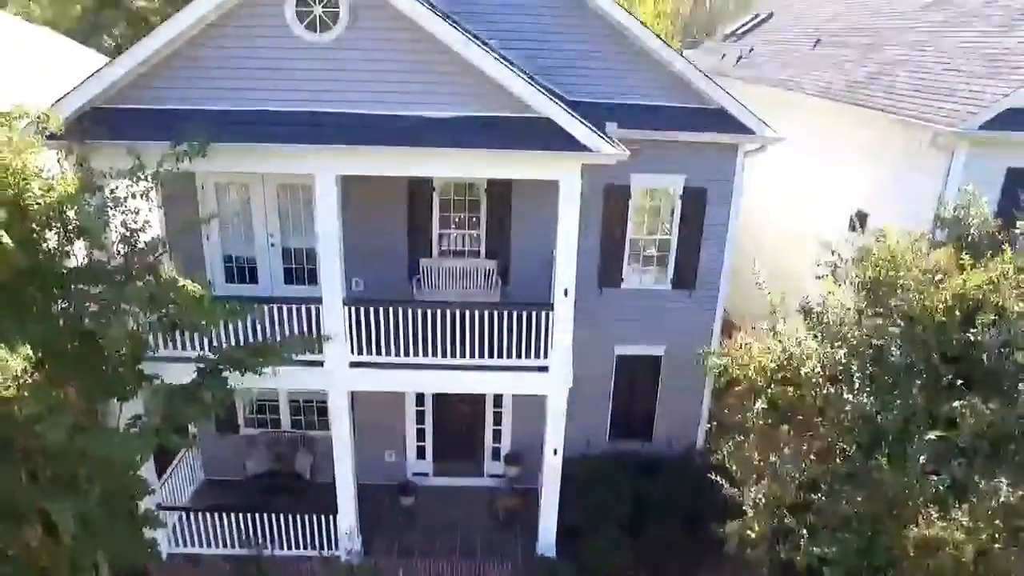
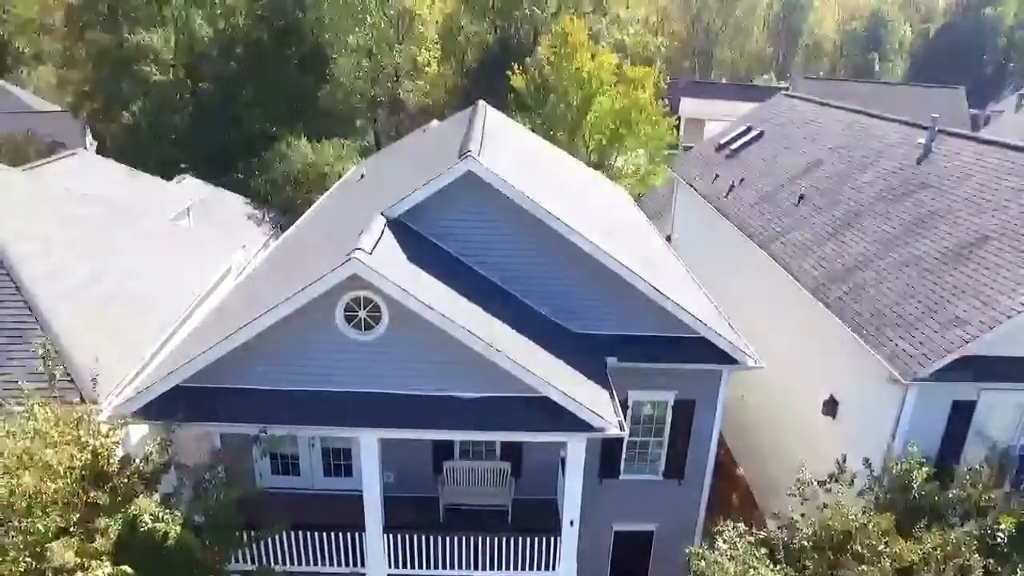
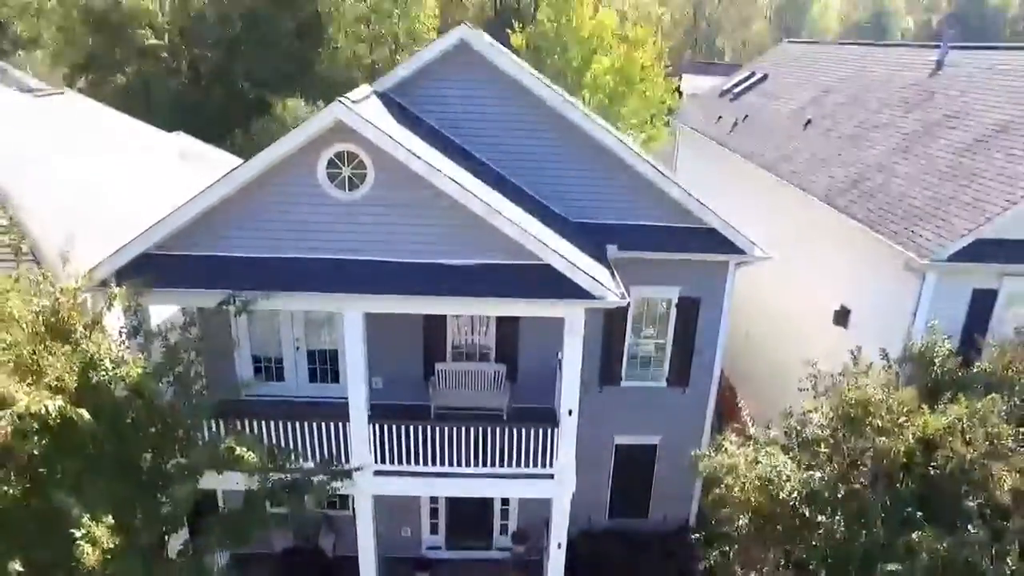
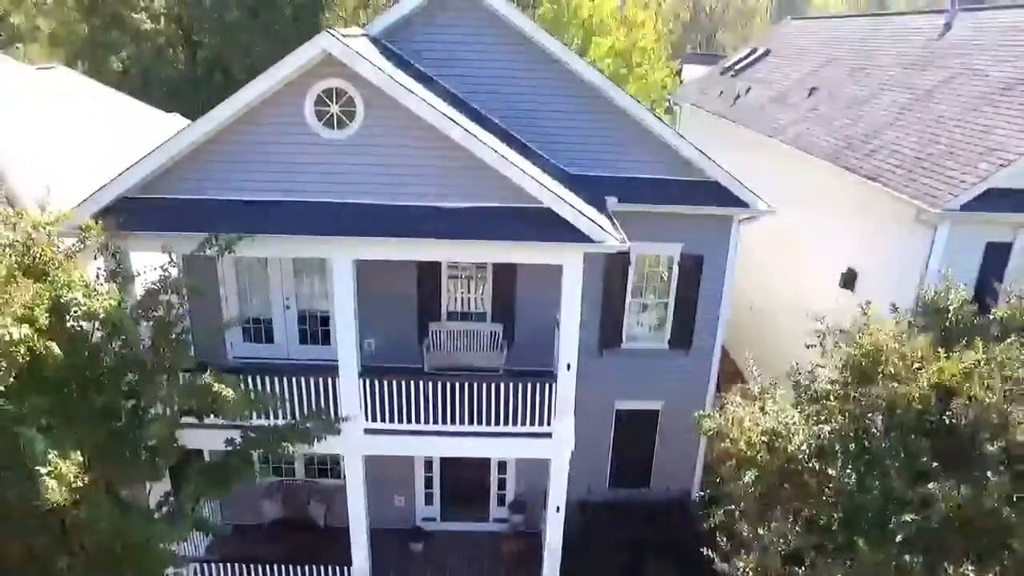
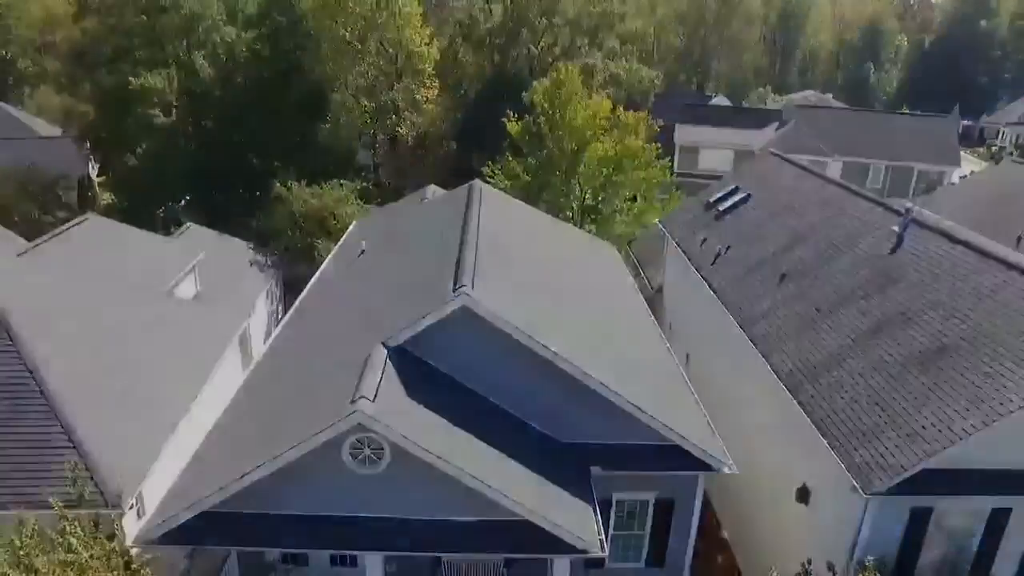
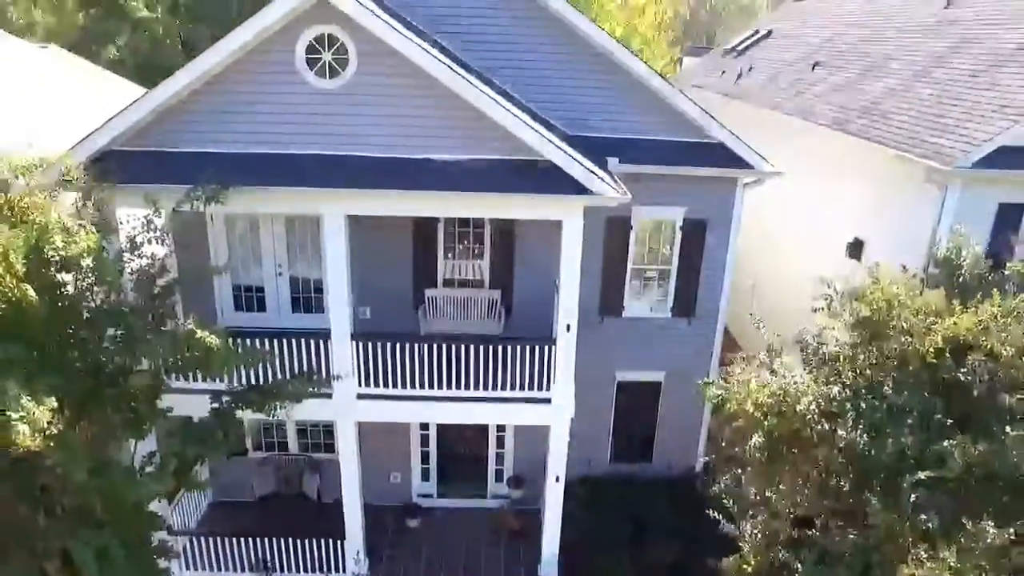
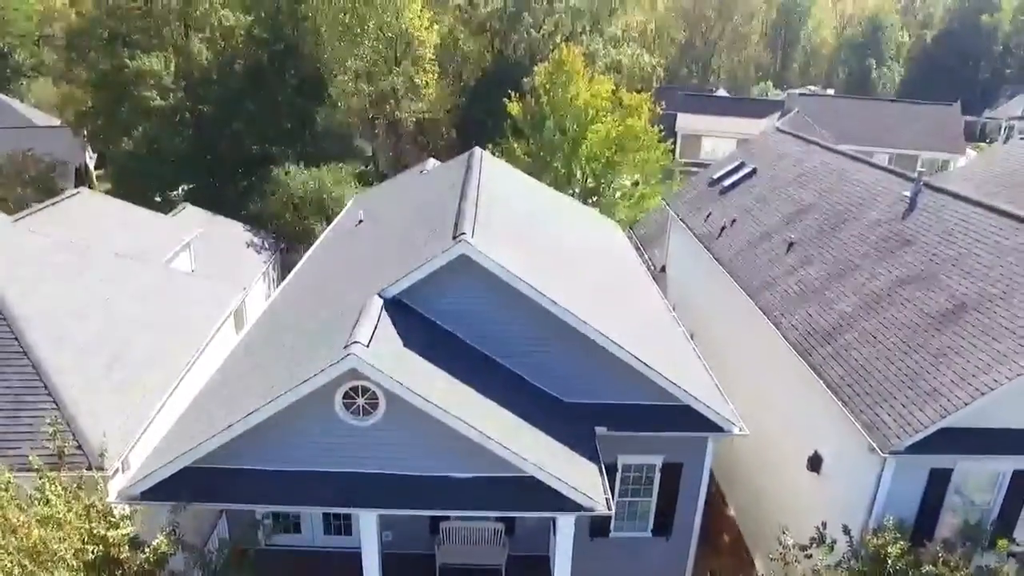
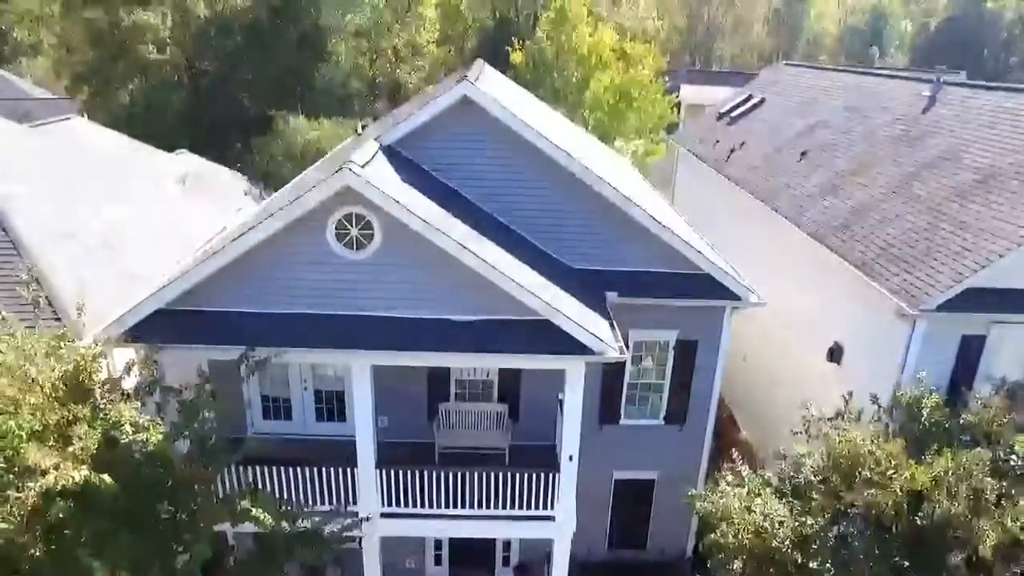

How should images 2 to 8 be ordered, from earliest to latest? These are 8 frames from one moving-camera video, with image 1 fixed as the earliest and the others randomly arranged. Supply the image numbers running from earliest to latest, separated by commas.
6, 4, 3, 8, 2, 7, 5
